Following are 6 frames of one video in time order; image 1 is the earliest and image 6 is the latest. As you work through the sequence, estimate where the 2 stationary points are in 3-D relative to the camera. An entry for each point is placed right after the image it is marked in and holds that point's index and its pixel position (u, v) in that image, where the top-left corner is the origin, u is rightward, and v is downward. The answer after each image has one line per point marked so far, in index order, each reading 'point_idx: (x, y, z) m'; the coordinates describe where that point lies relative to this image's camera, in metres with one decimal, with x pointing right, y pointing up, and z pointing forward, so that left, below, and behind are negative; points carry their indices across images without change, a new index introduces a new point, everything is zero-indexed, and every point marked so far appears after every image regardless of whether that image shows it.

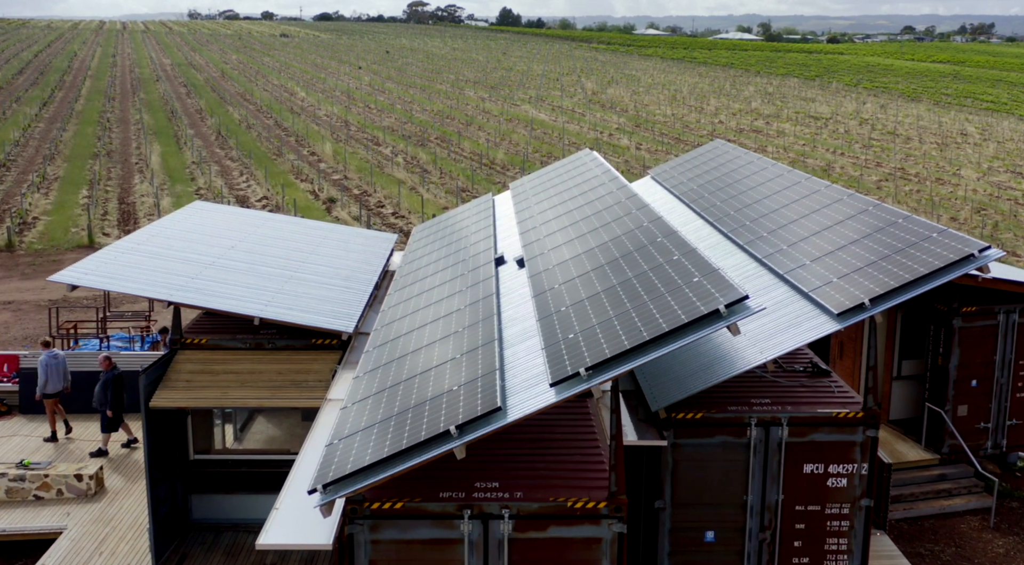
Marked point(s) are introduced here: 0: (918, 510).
0: (+7.3, -4.1, +14.5) m
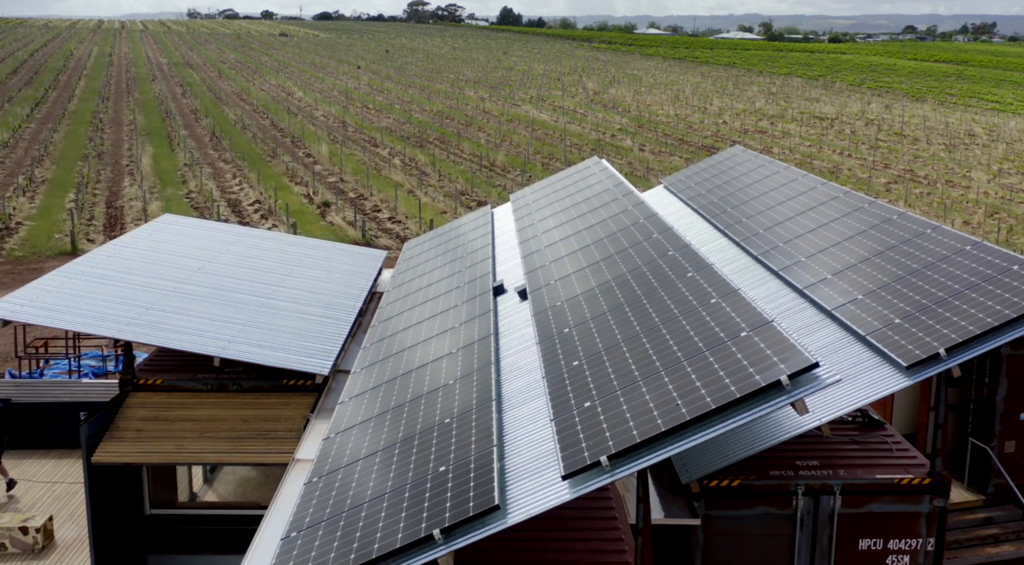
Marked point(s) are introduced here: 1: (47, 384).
0: (+7.3, -4.5, +13.1) m
1: (-9.3, -2.1, +16.3) m
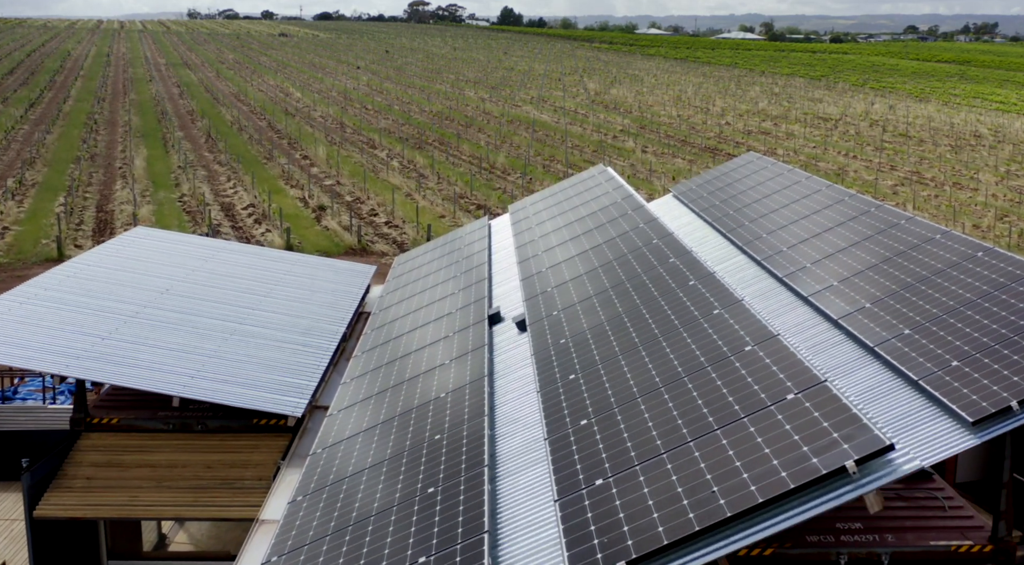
0: (+7.3, -4.8, +12.1) m
1: (-9.4, -2.4, +15.3) m
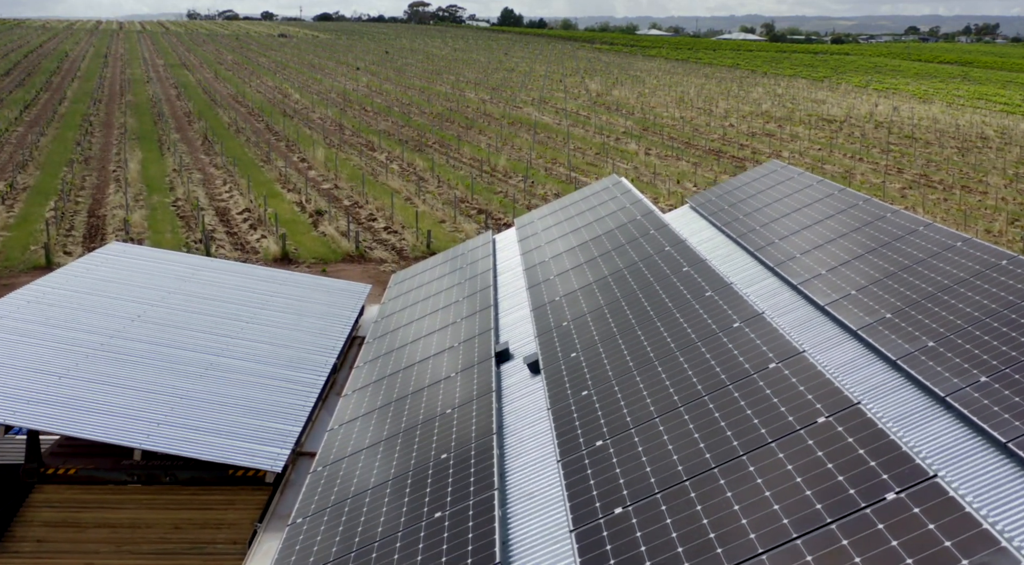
0: (+7.4, -5.1, +11.0) m
1: (-9.3, -2.7, +14.2) m
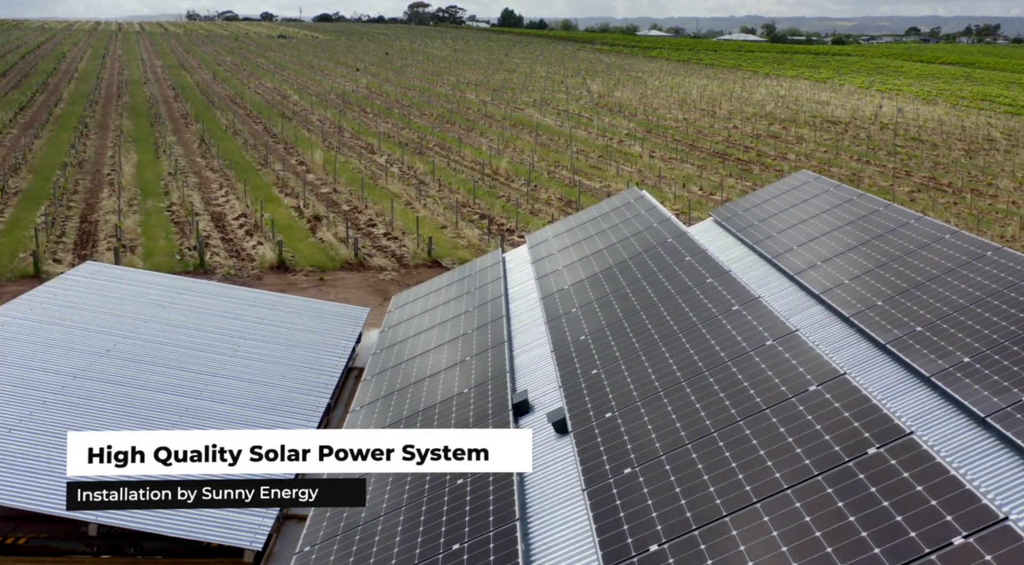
0: (+7.5, -5.4, +10.0) m
1: (-9.1, -3.0, +13.2) m
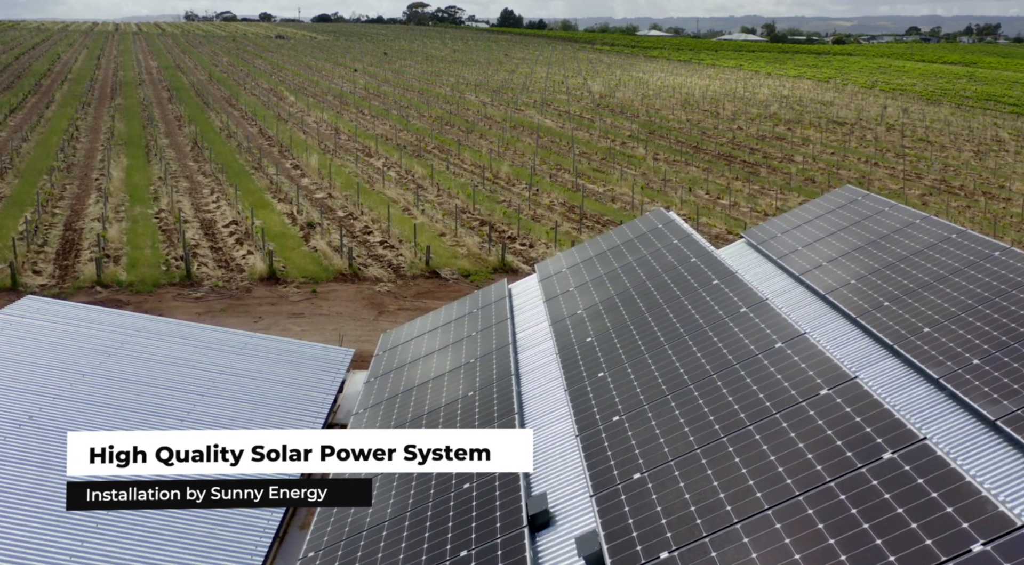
0: (+7.6, -5.8, +8.4) m
1: (-9.0, -3.5, +11.6) m
